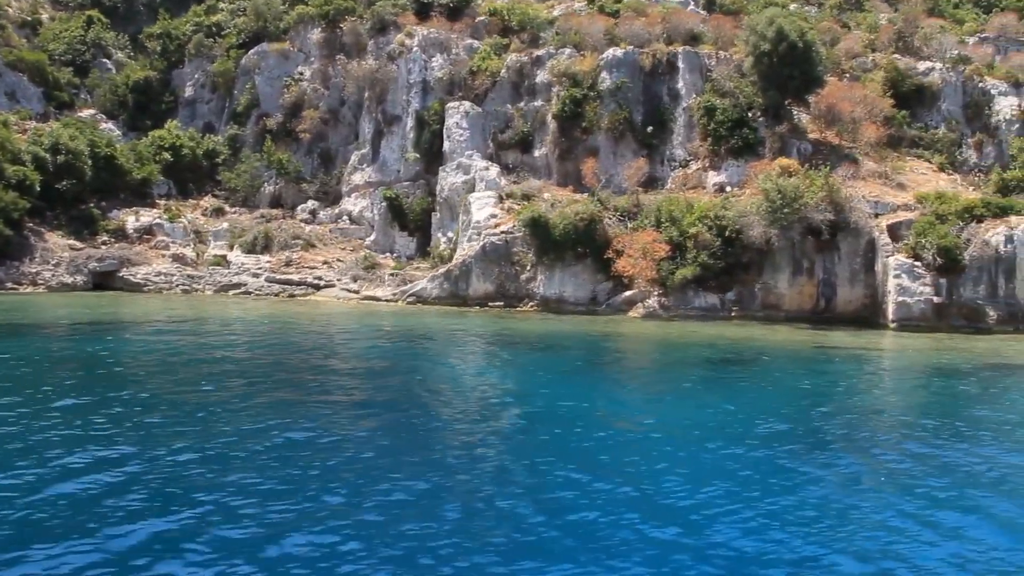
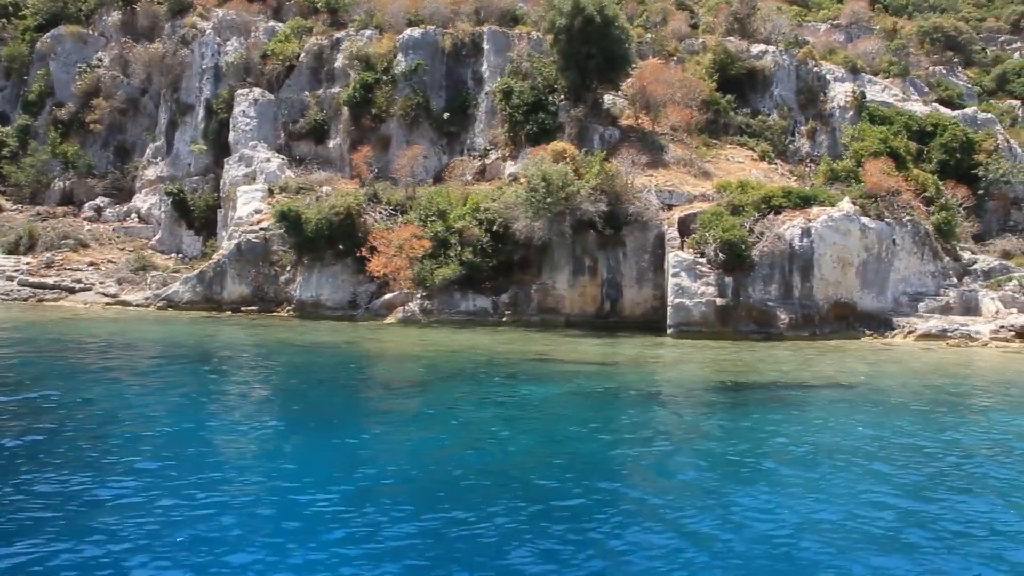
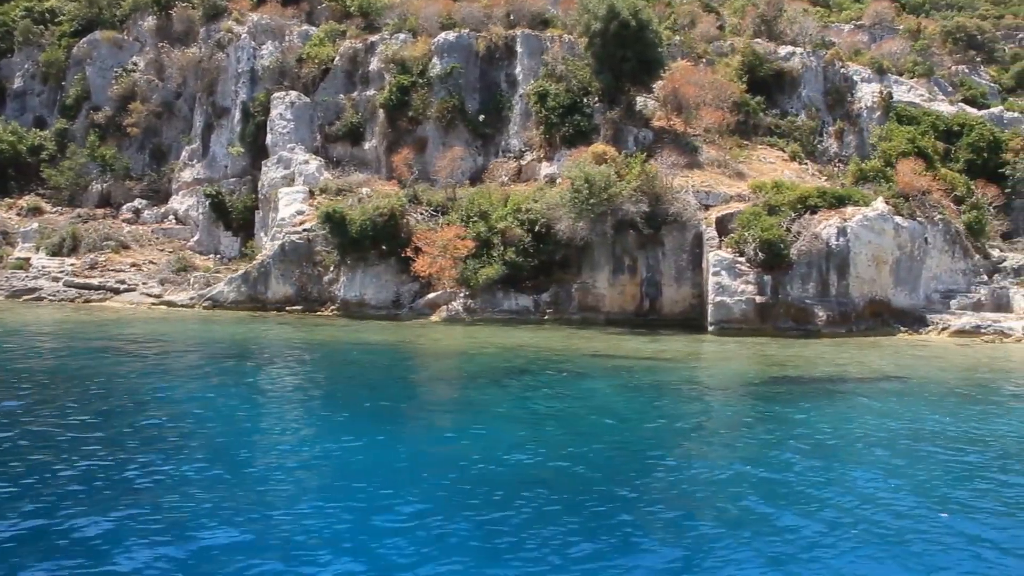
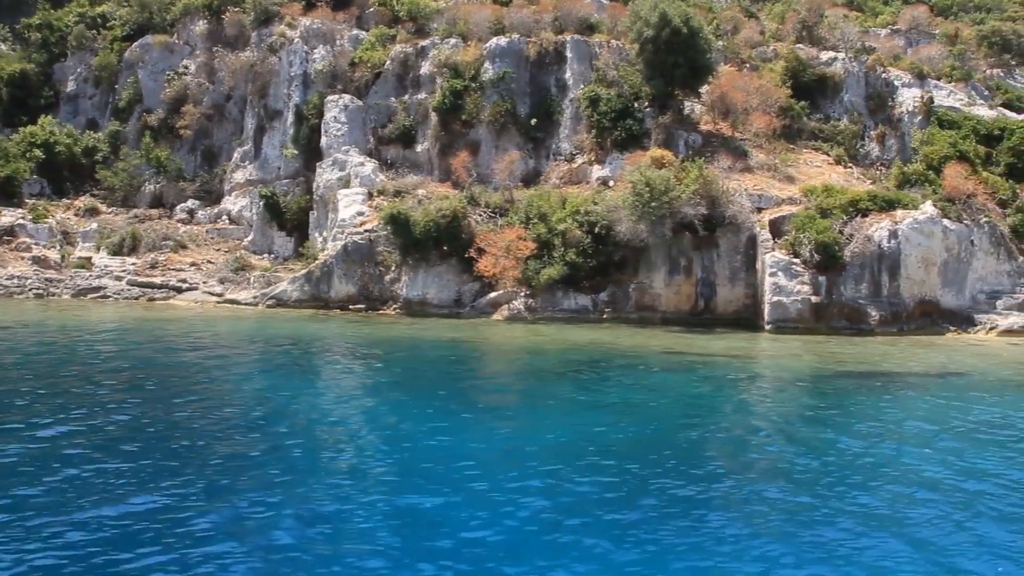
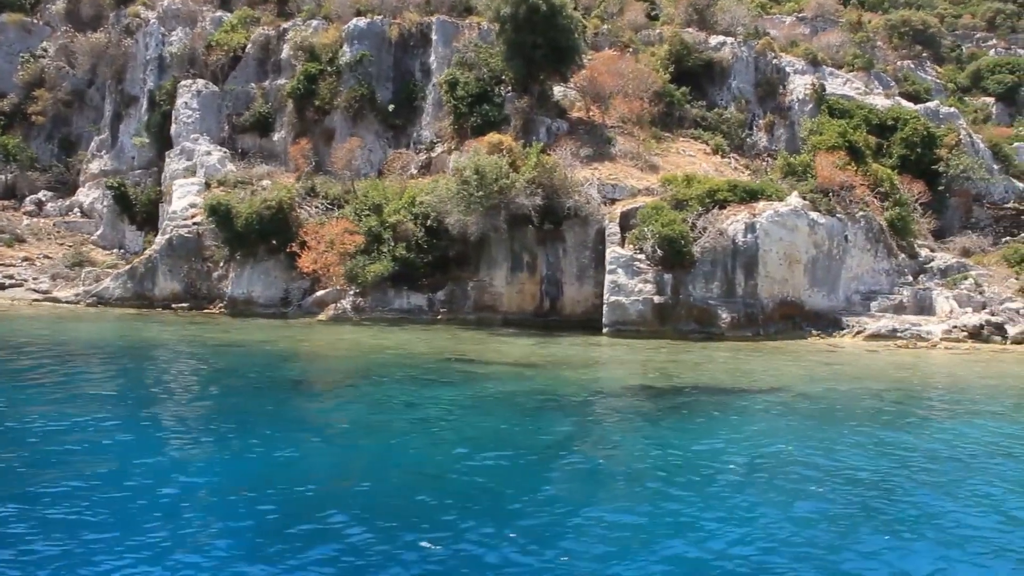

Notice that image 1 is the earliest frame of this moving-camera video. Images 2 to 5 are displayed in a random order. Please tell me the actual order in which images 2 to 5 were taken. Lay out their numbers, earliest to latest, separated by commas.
4, 3, 2, 5
